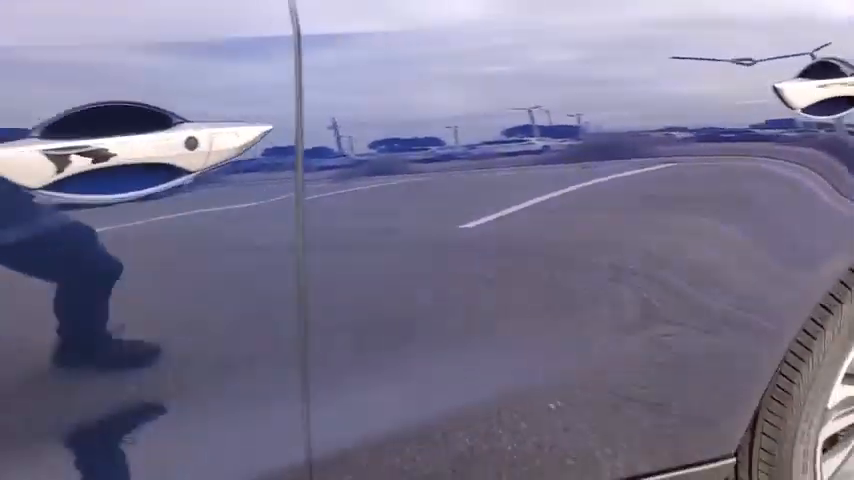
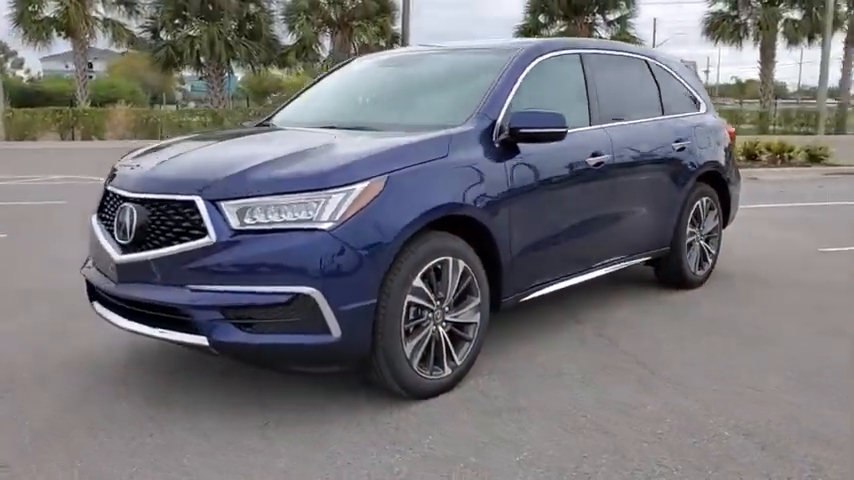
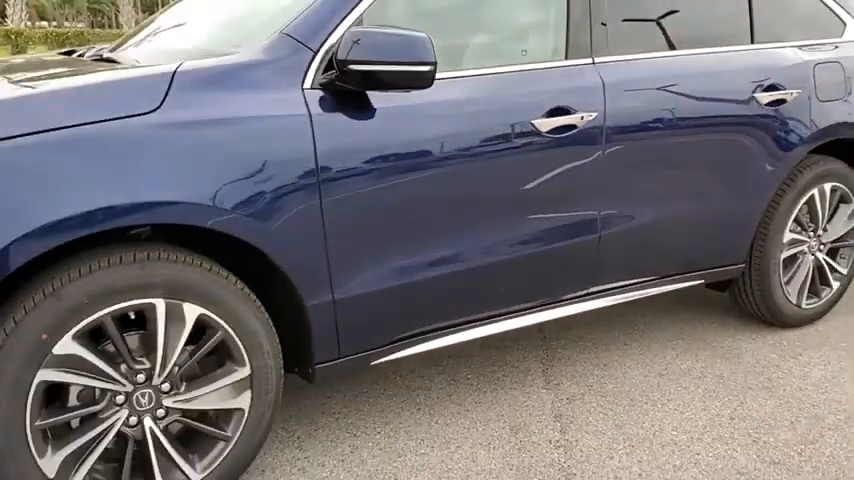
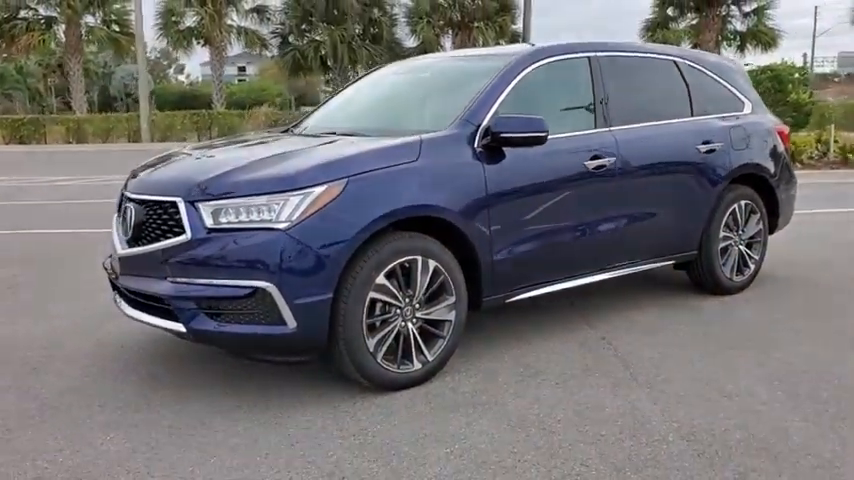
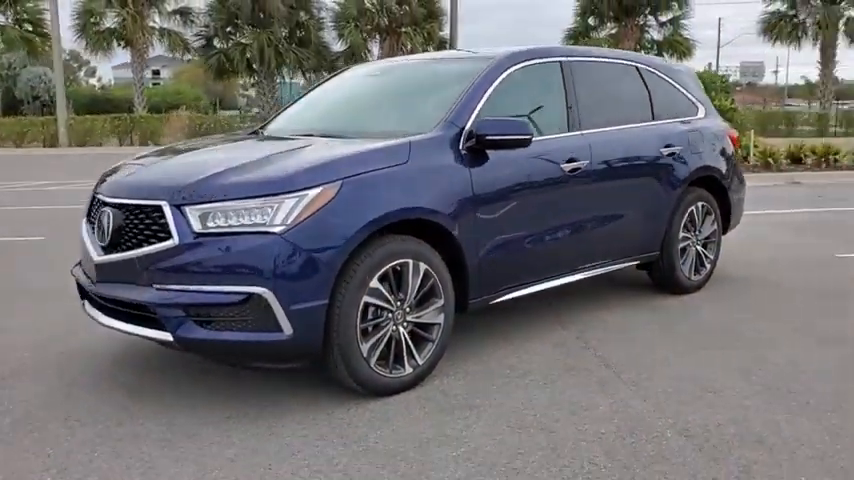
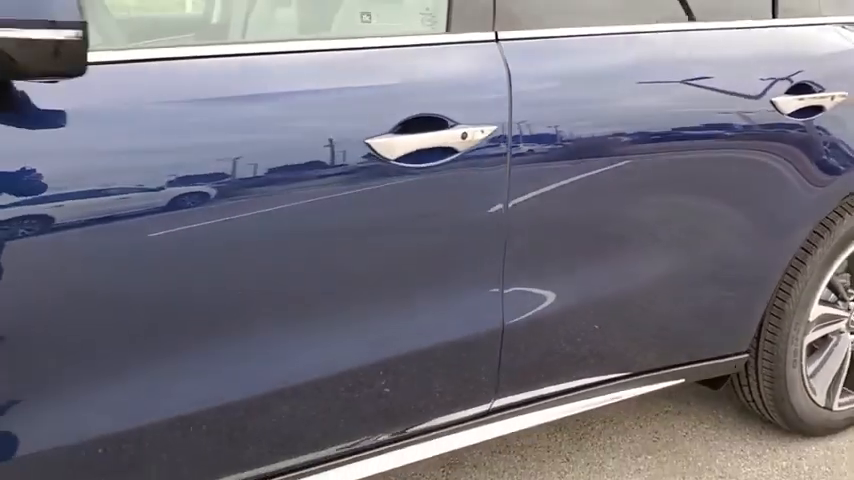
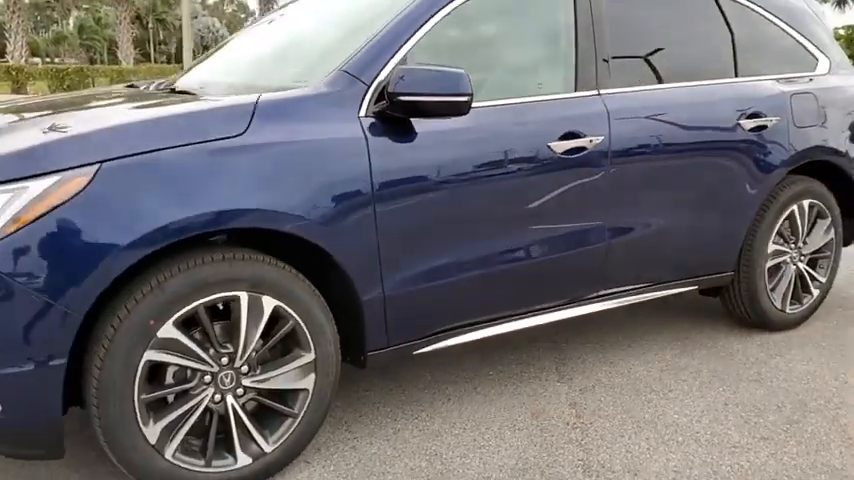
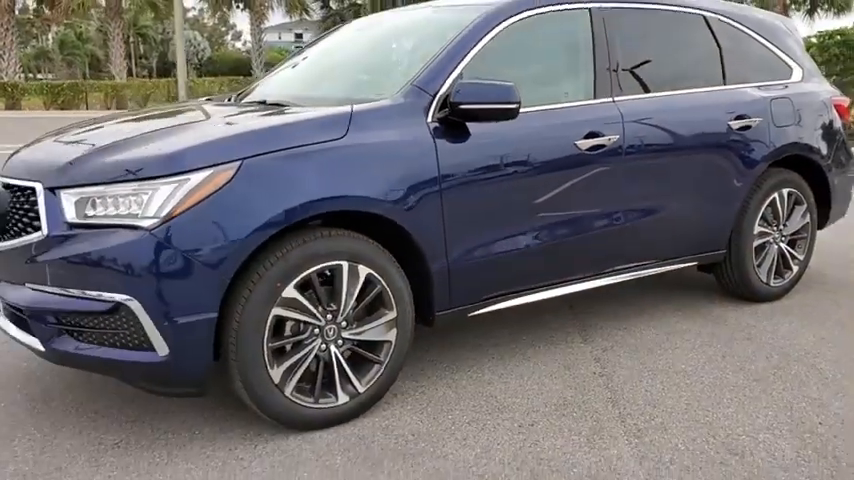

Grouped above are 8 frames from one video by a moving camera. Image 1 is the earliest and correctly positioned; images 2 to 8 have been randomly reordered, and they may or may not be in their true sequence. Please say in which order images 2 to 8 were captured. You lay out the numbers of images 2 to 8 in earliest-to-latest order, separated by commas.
6, 3, 7, 8, 4, 5, 2
